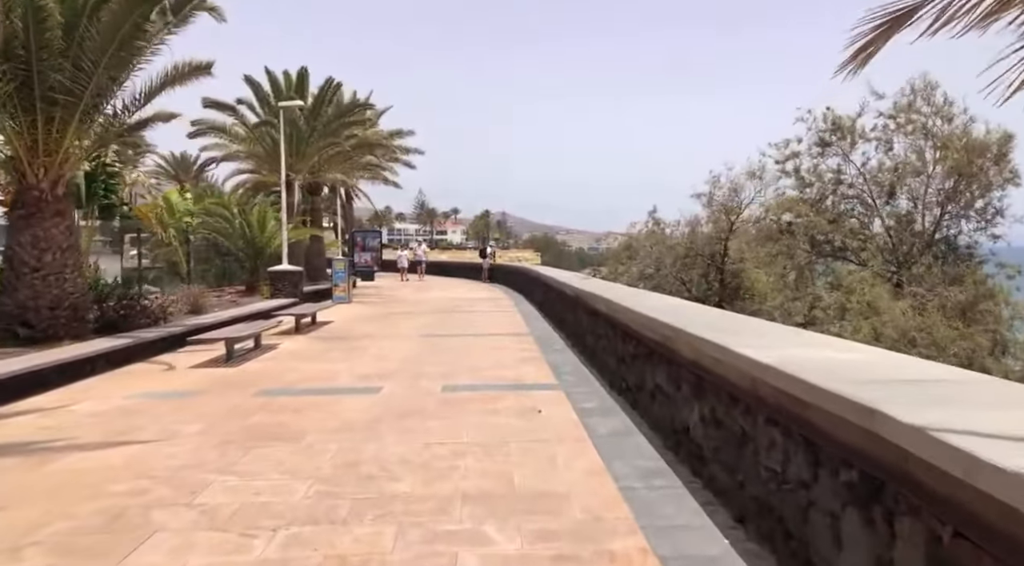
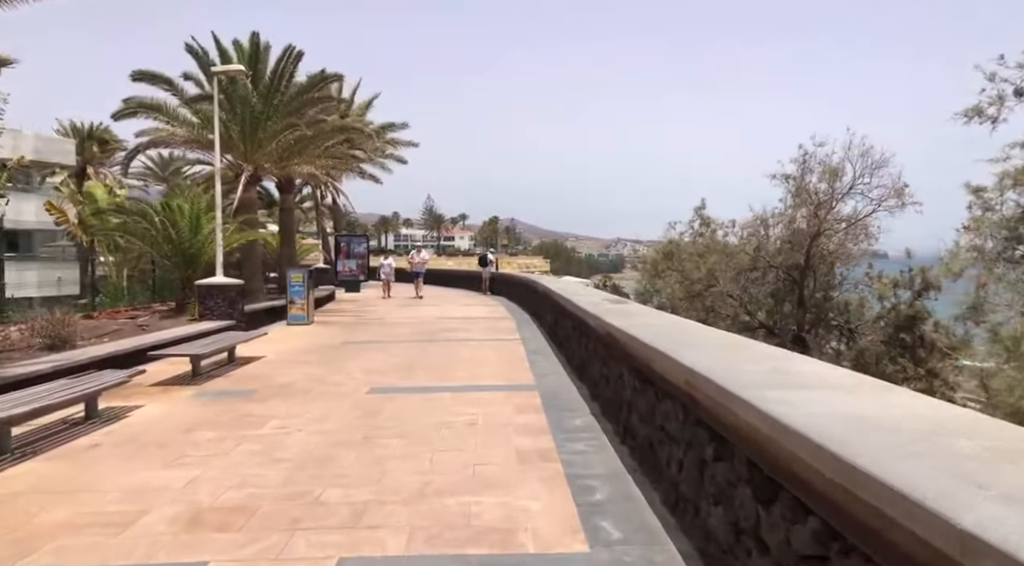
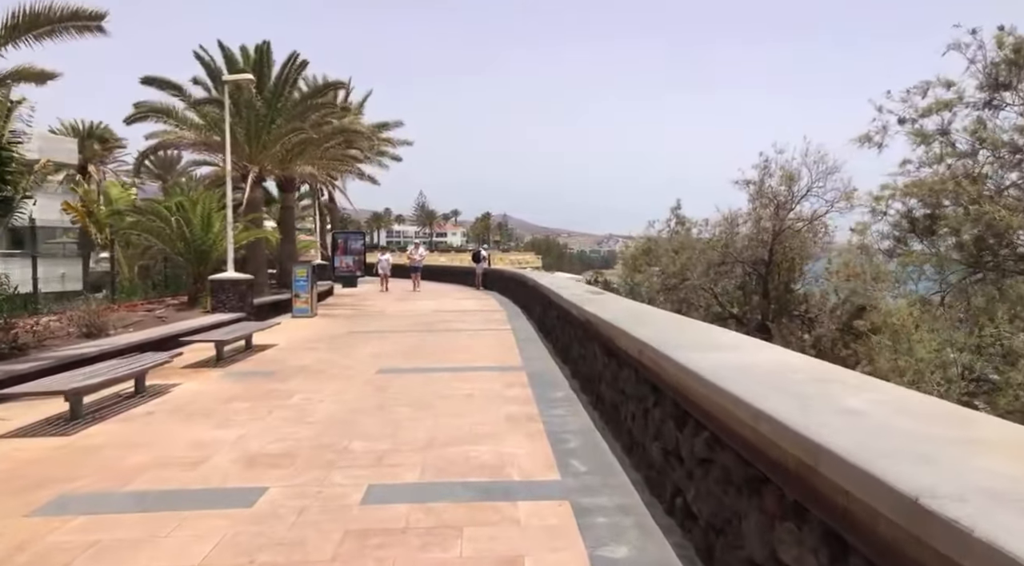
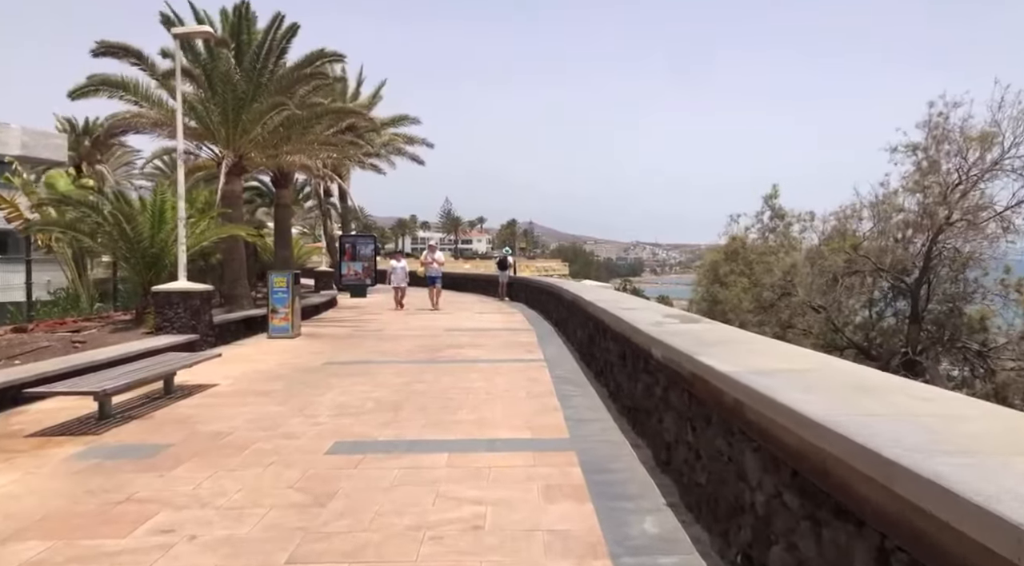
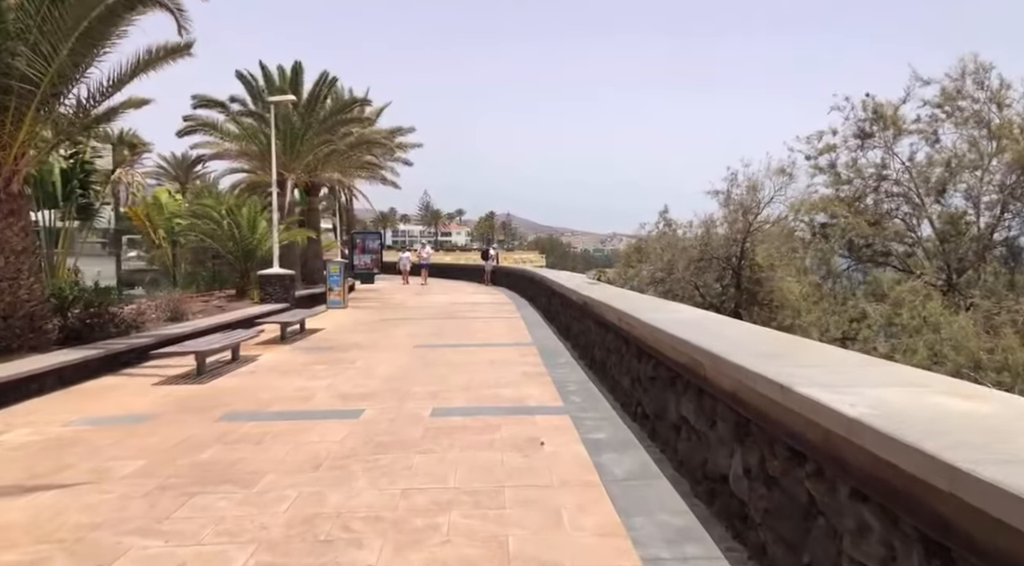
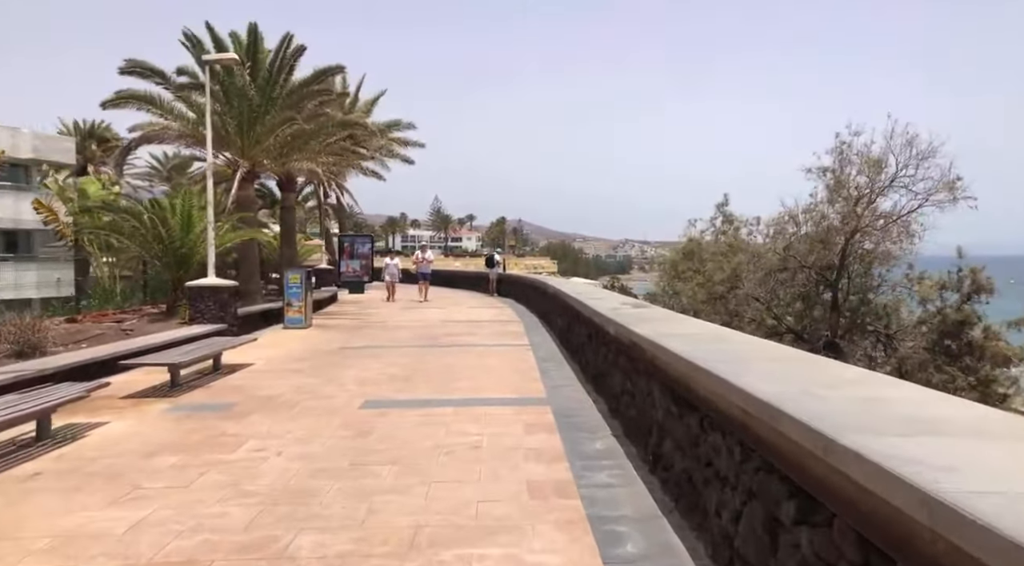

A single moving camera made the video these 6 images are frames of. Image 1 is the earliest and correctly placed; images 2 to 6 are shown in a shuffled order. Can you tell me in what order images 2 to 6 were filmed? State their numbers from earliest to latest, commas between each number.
5, 3, 2, 6, 4
